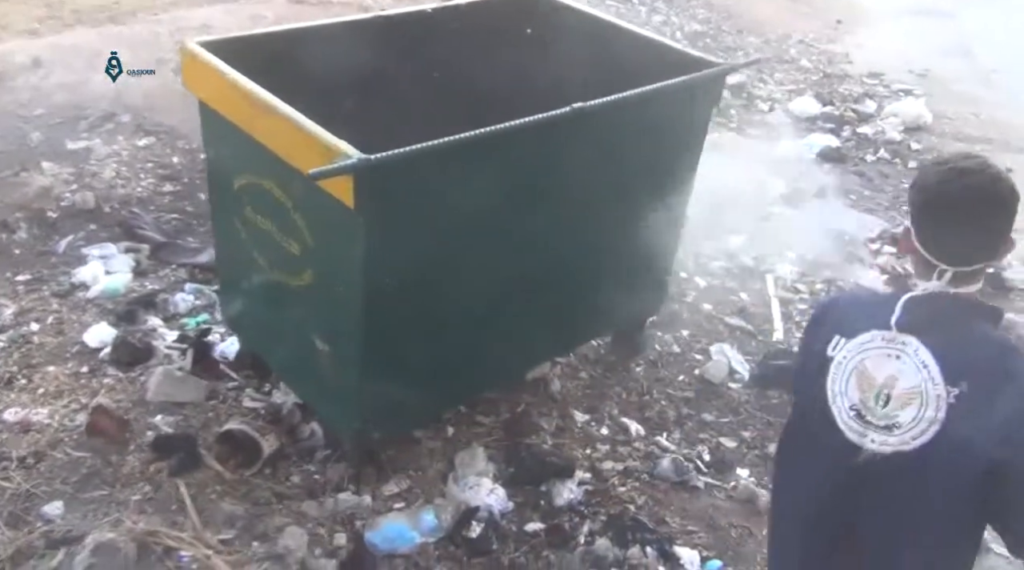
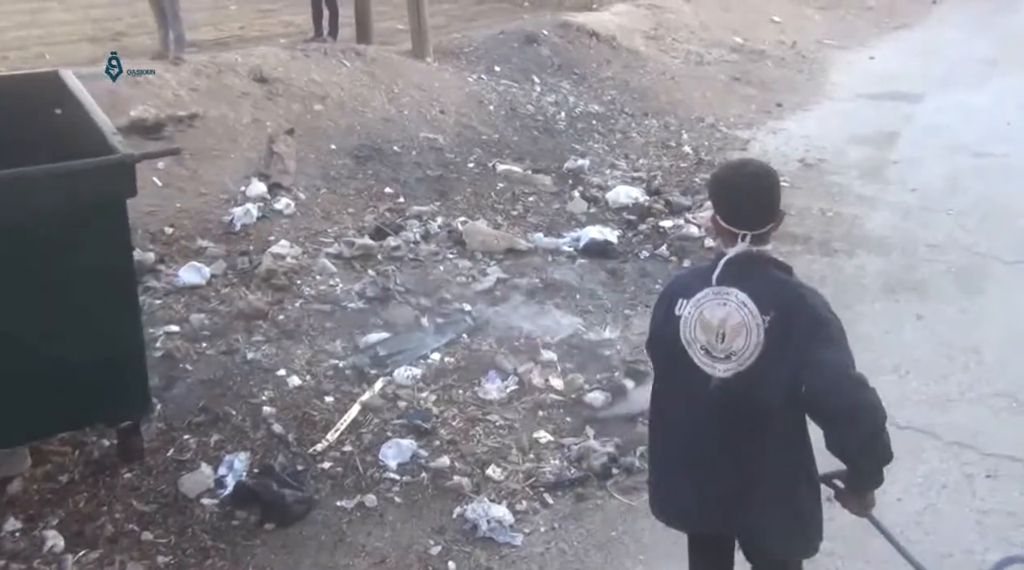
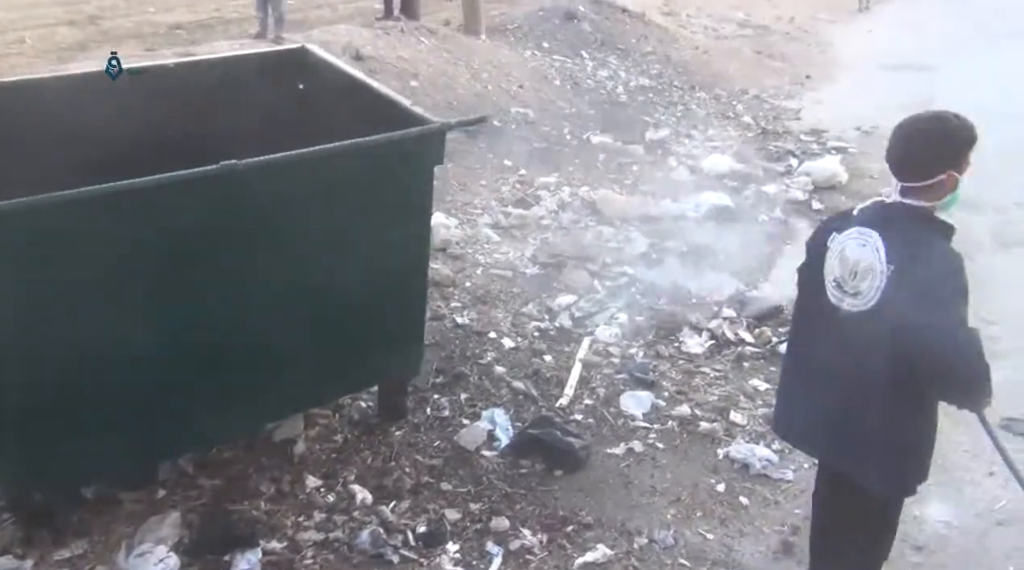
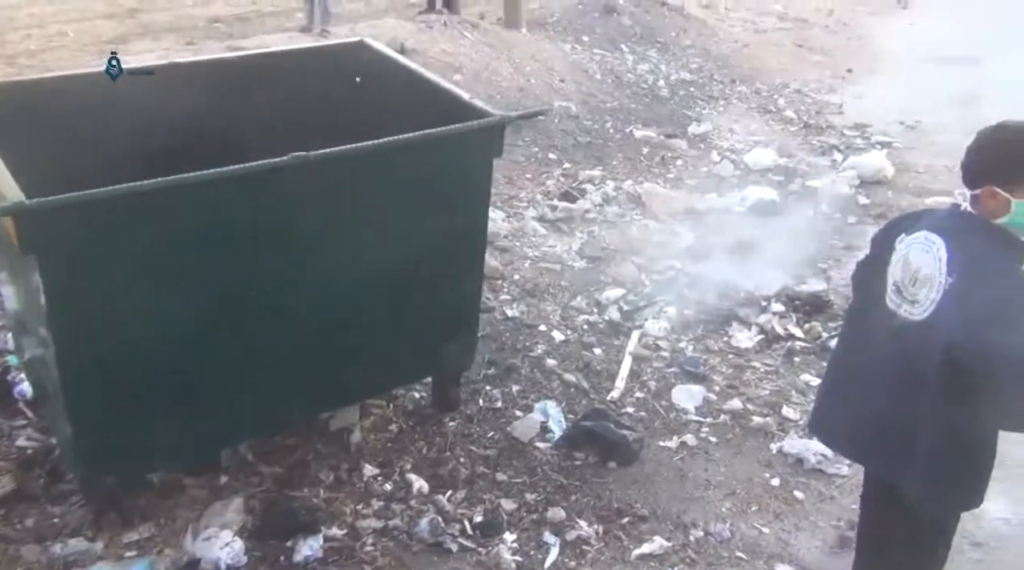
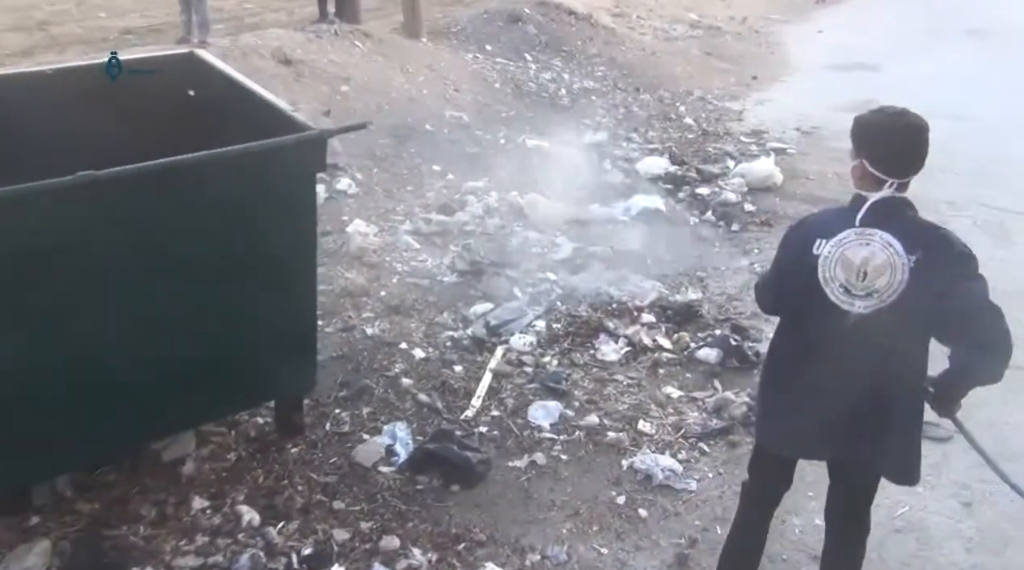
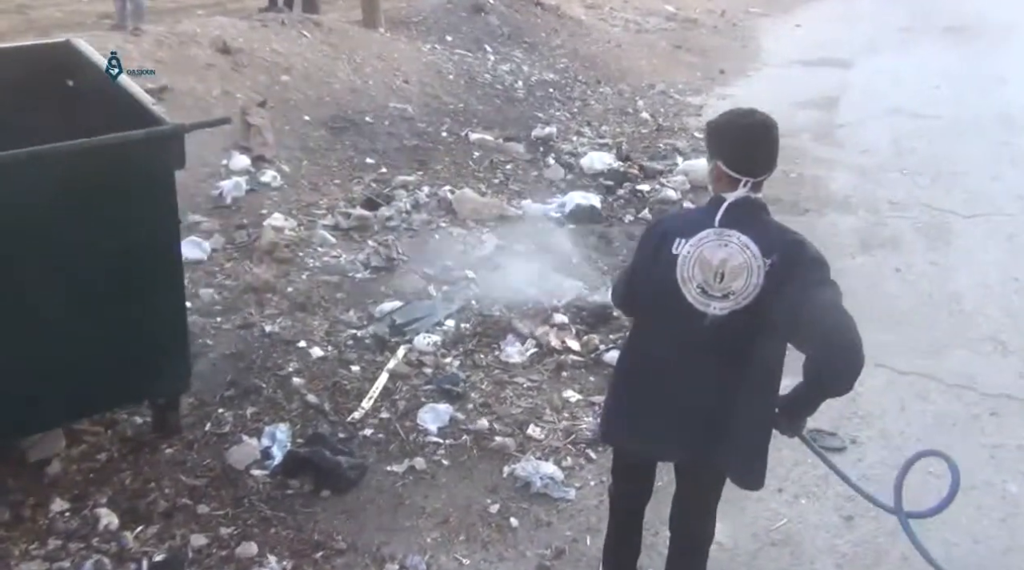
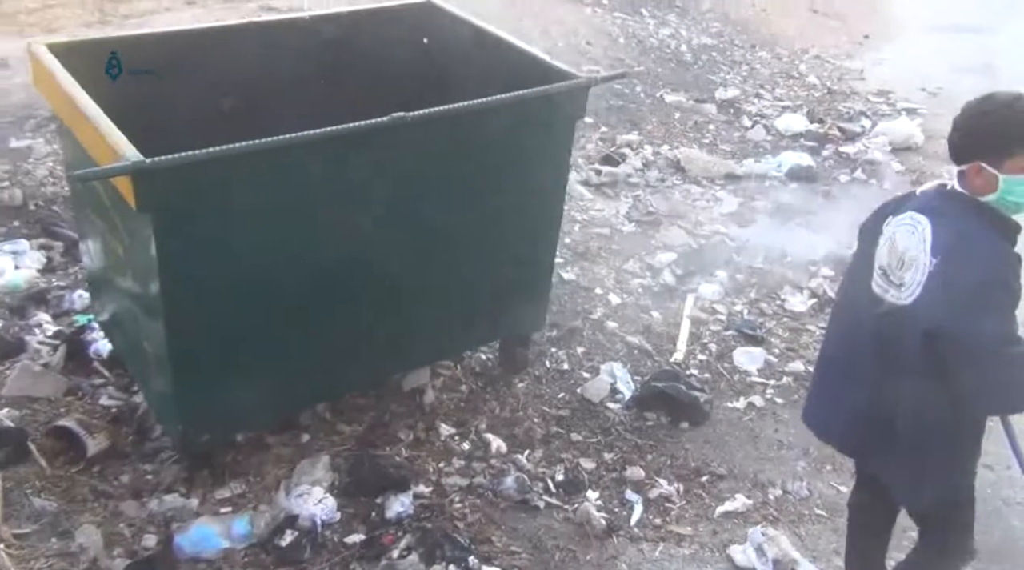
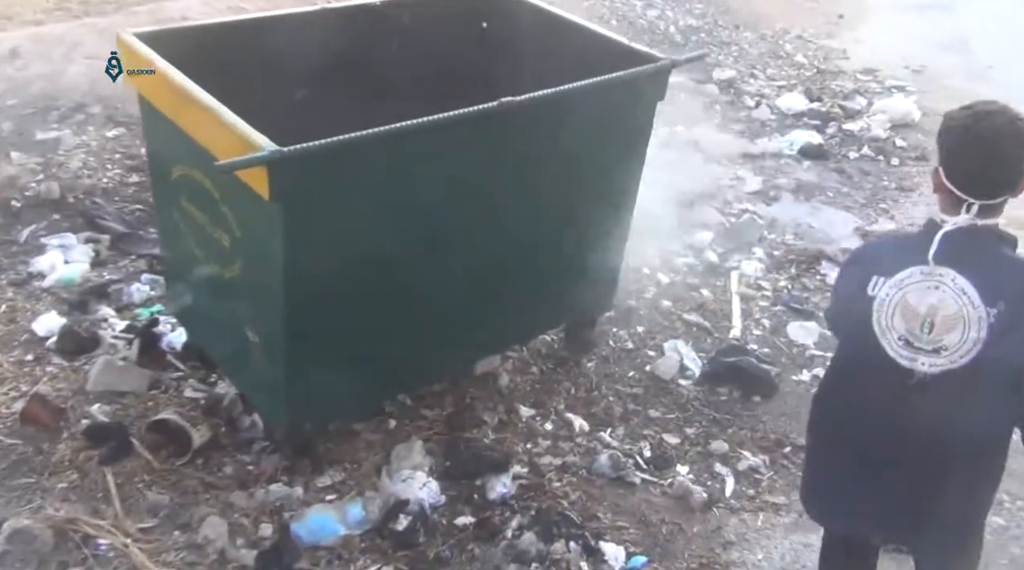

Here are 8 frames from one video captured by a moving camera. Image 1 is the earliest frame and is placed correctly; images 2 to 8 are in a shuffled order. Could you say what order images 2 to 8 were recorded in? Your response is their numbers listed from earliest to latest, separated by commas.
8, 7, 4, 3, 5, 6, 2
